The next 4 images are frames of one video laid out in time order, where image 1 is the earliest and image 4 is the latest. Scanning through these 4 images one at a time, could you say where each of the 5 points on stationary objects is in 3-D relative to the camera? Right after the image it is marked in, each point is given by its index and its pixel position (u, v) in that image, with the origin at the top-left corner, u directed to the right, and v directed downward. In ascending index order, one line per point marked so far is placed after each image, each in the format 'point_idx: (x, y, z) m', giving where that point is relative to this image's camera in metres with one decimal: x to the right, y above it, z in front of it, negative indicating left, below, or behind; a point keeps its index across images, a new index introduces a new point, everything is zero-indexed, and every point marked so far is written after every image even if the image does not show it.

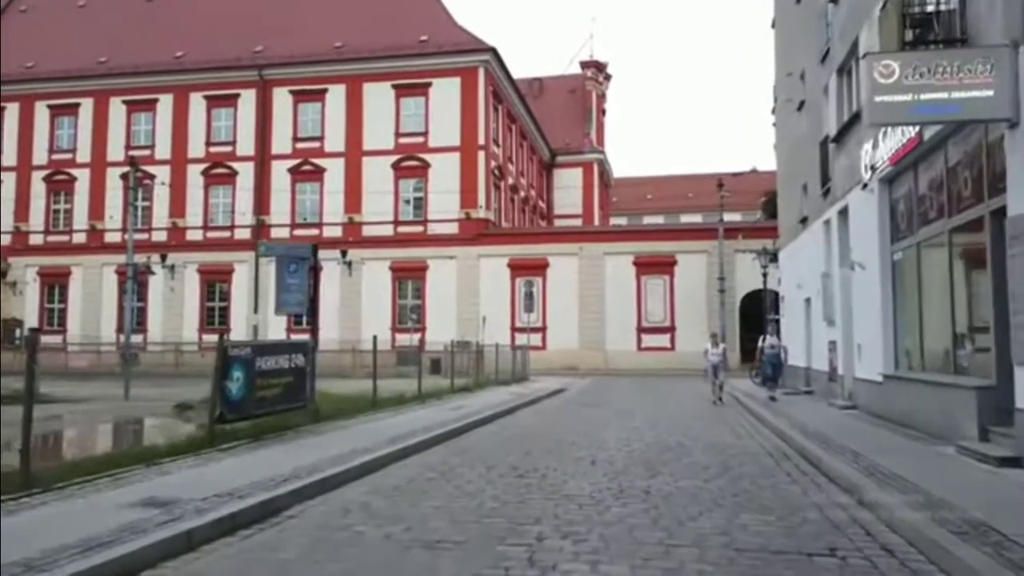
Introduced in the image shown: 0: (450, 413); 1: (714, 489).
0: (-1.3, -2.9, +17.0) m
1: (+2.4, -2.4, +8.9) m
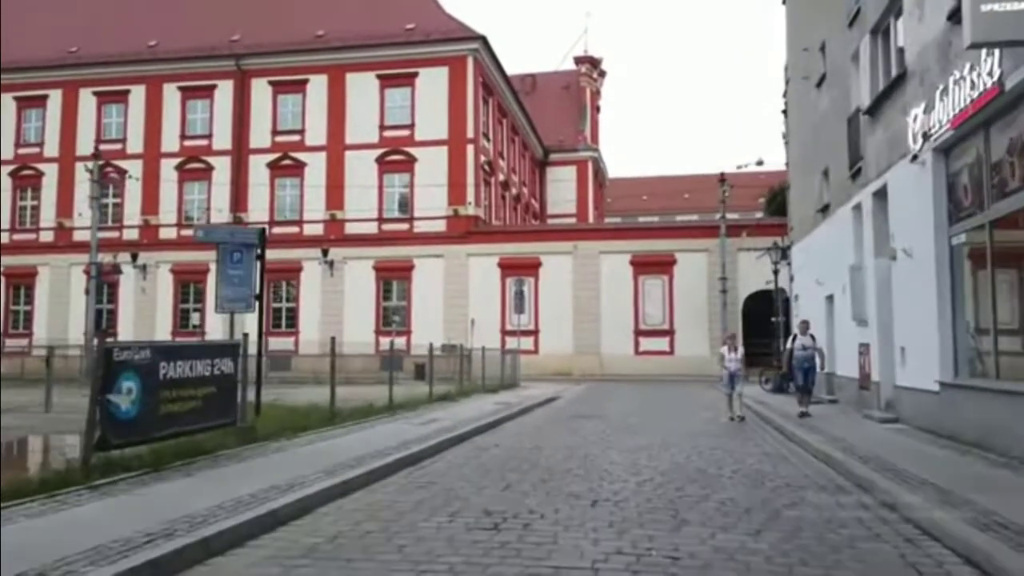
0: (-1.6, -2.7, +14.4) m
1: (+2.1, -2.2, +6.3) m
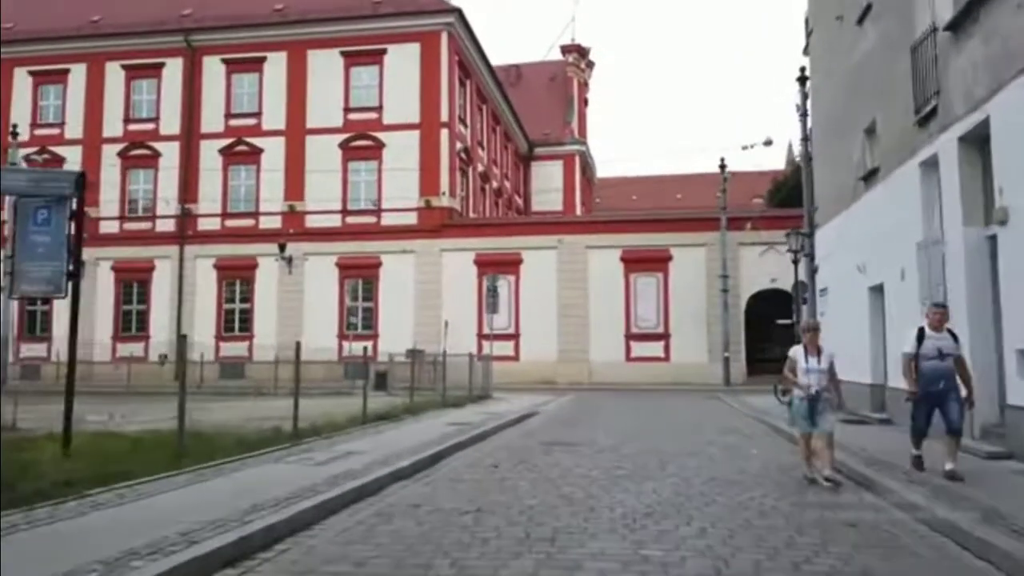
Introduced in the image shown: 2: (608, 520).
0: (-2.4, -2.4, +9.7) m
1: (+1.5, -1.8, +1.6) m
2: (+1.0, -2.2, +7.3) m
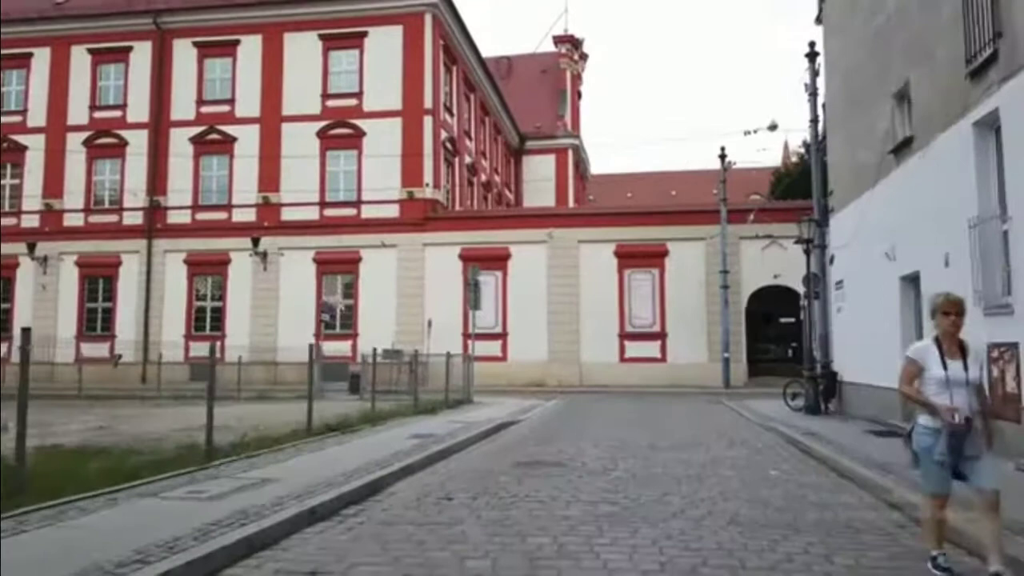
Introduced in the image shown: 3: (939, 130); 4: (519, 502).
0: (-2.9, -2.2, +7.3) m
1: (+1.1, -1.6, -0.7) m
2: (+0.5, -2.0, +4.9) m
3: (+7.1, +2.7, +12.7) m
4: (+0.1, -2.3, +8.1) m
